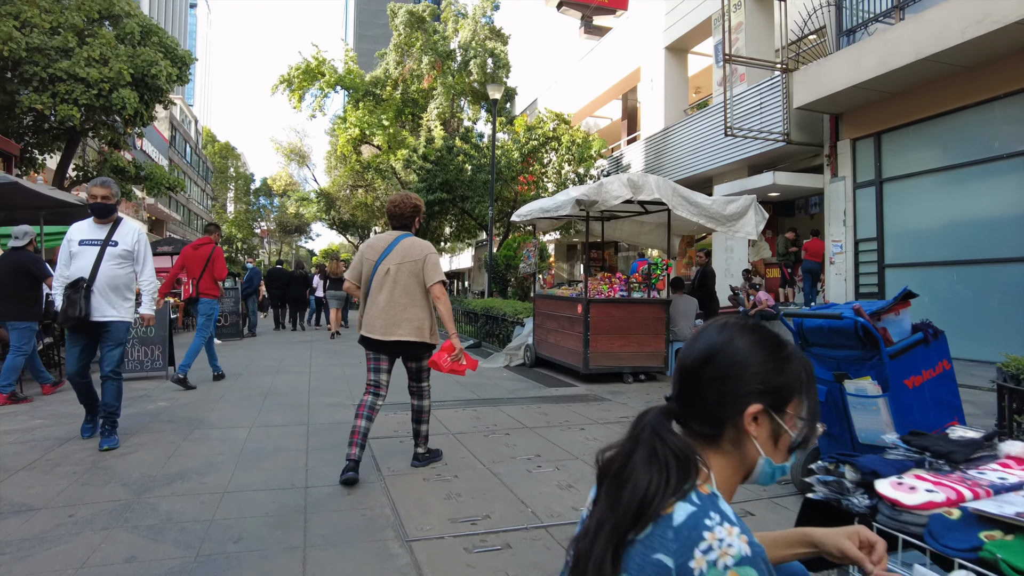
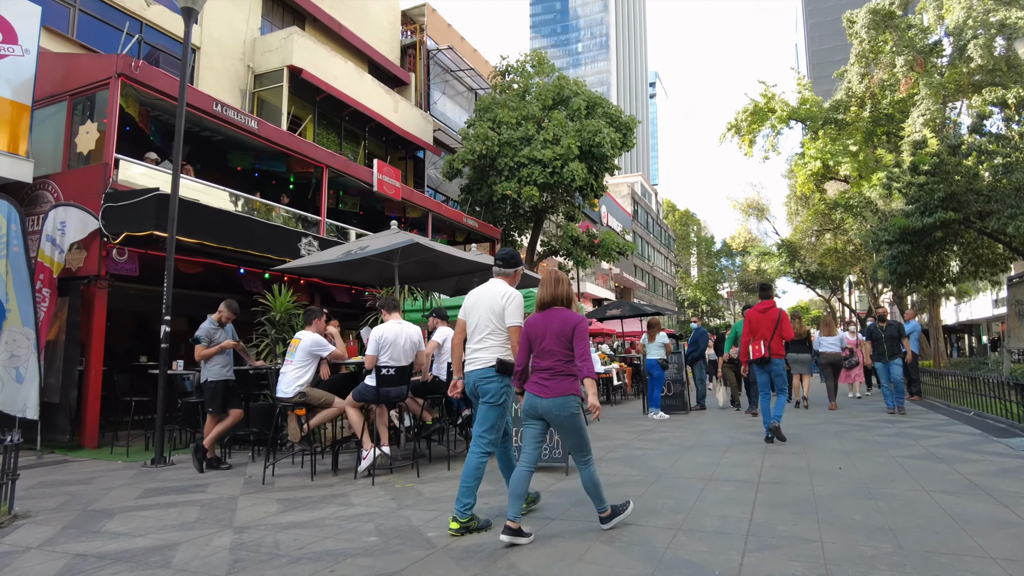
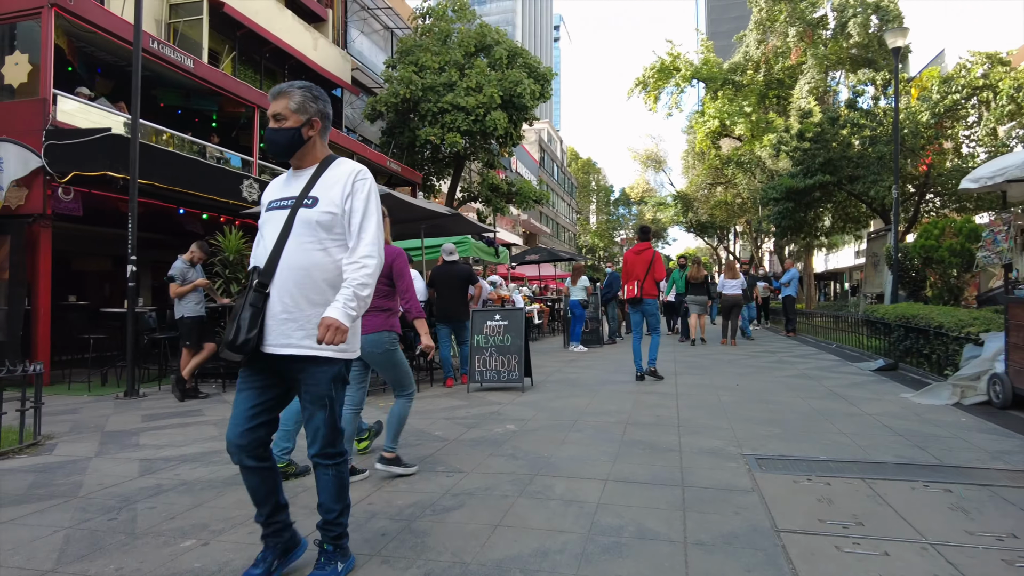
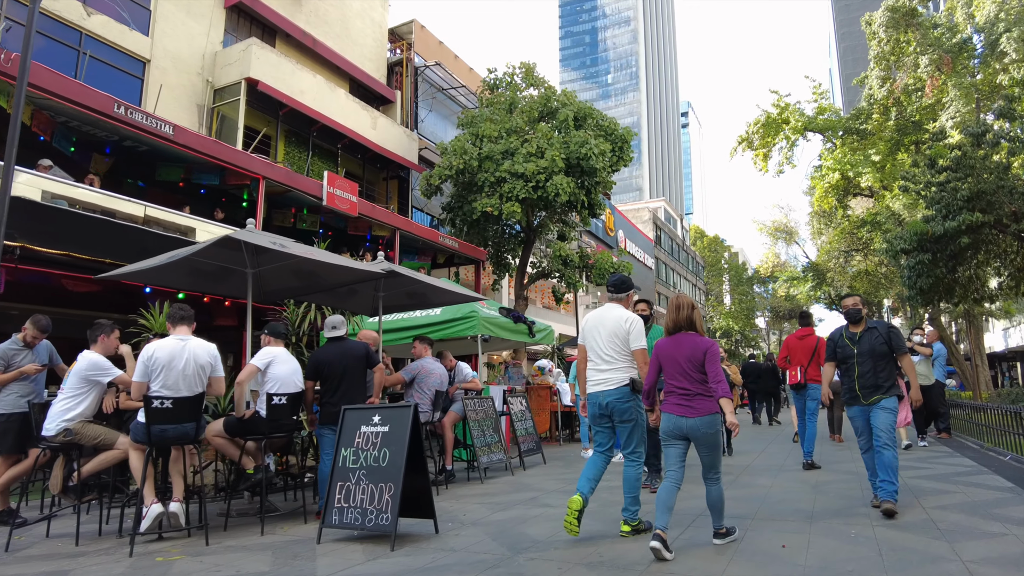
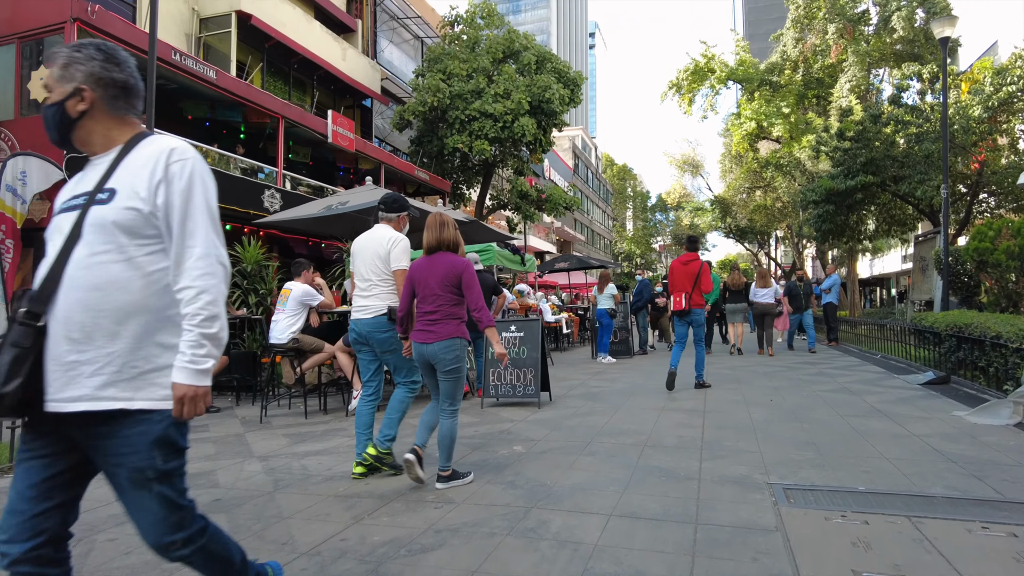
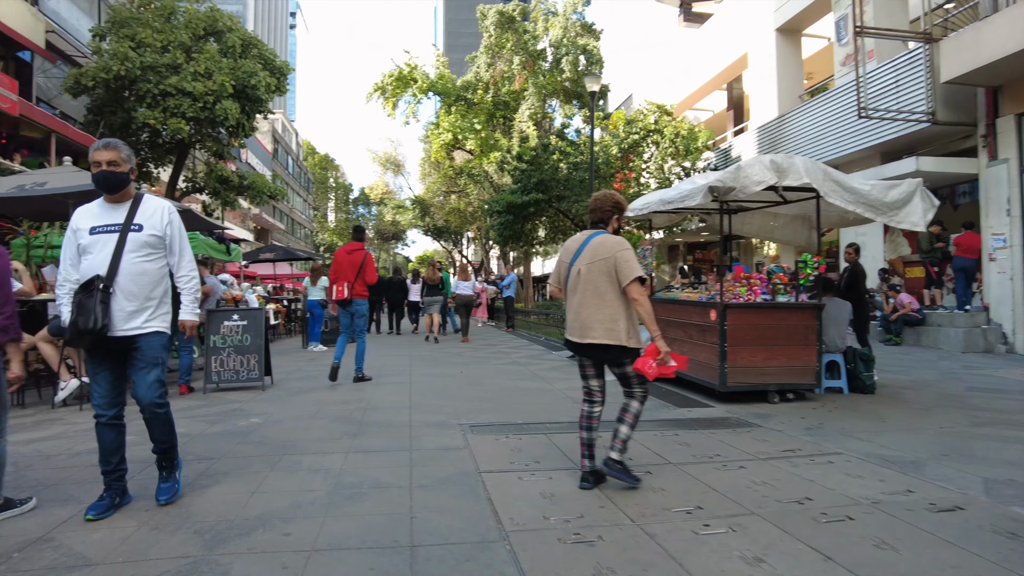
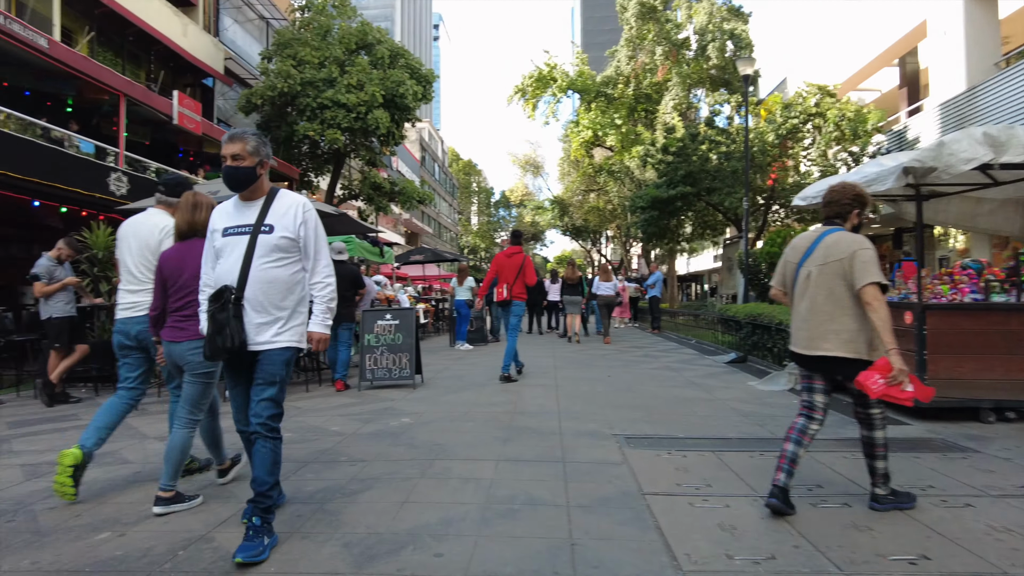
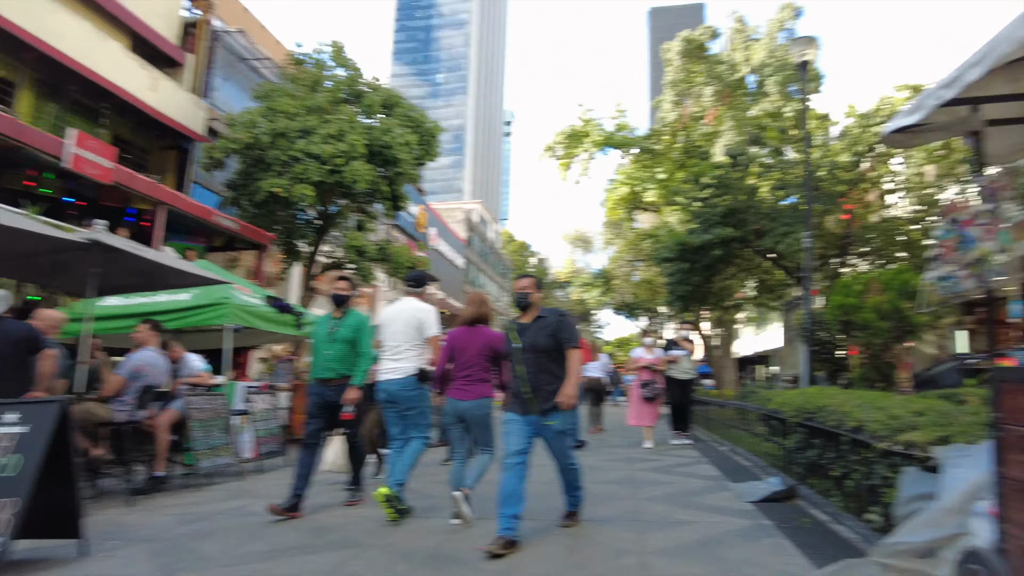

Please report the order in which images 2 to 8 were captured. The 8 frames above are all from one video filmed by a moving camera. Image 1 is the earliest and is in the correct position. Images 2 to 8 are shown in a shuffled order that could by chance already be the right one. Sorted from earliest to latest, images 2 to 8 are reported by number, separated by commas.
6, 7, 3, 5, 2, 4, 8
